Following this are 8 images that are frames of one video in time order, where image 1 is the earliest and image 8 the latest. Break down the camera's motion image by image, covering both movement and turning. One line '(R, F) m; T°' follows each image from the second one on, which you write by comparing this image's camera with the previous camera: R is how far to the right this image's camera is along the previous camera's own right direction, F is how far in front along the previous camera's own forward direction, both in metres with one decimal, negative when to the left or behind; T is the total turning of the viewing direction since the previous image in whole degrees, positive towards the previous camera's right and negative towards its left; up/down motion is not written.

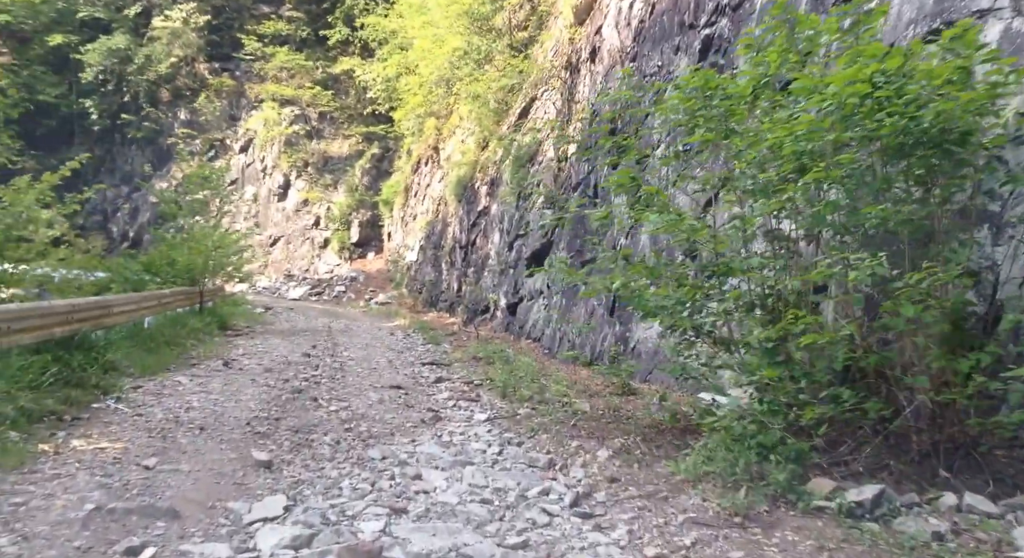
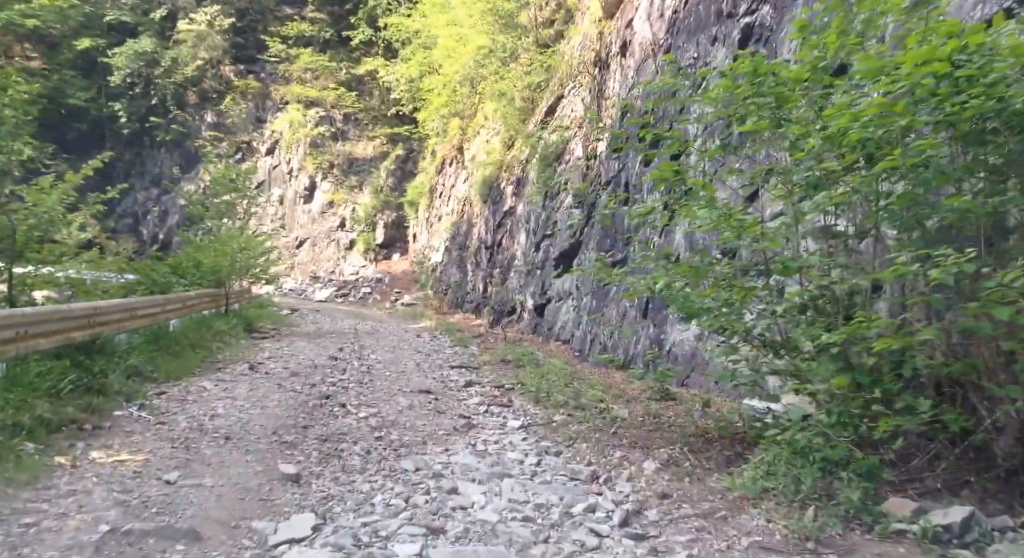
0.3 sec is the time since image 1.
(-0.1, +0.3) m; -2°
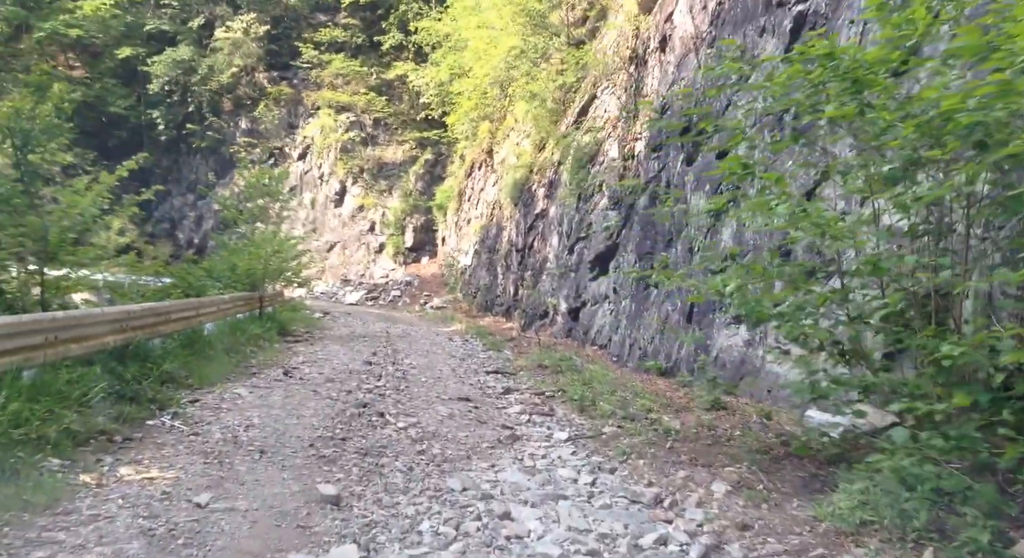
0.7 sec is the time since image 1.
(-0.2, +0.4) m; -2°
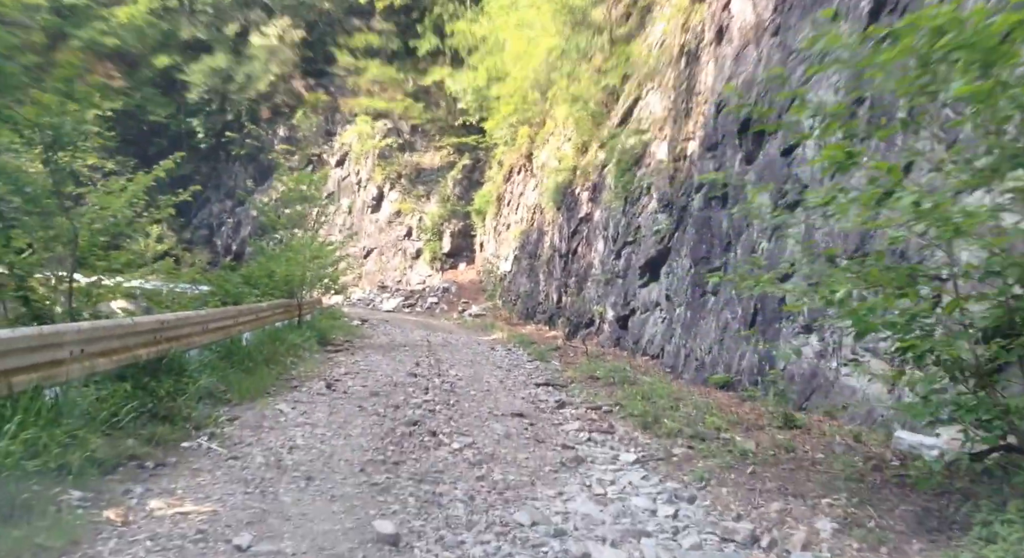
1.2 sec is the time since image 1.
(-0.2, +0.4) m; -3°
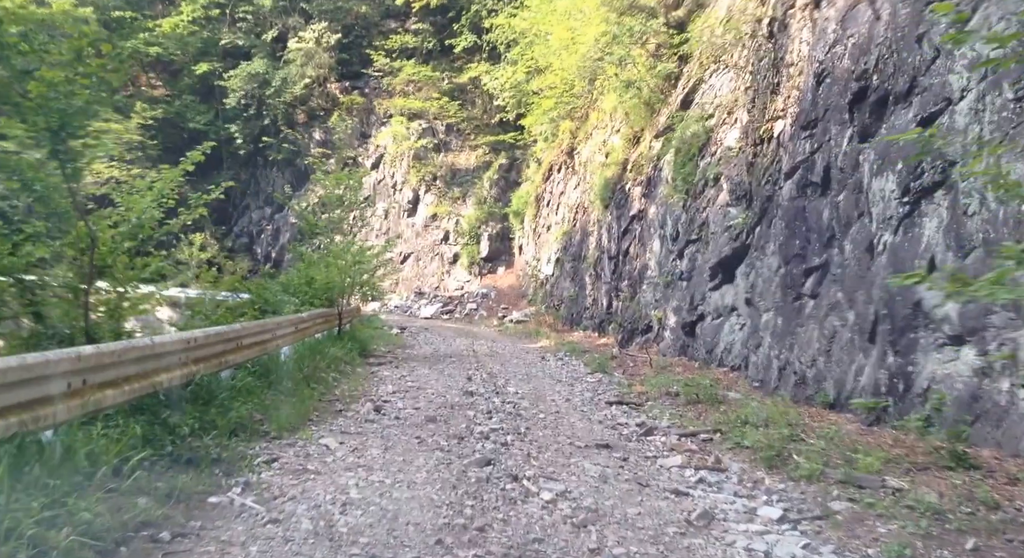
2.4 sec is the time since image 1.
(-0.4, +1.2) m; -3°
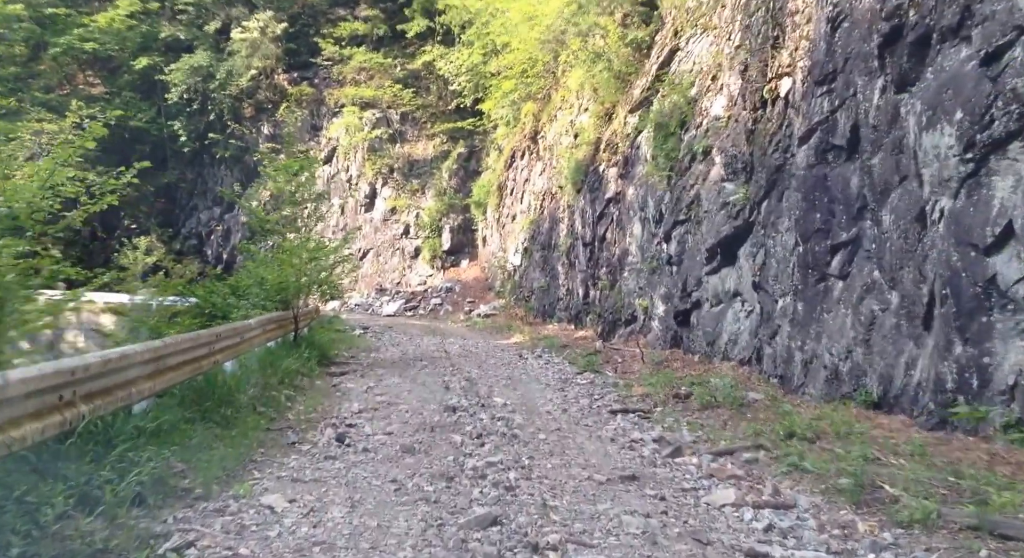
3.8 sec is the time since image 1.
(-0.2, +1.4) m; +3°
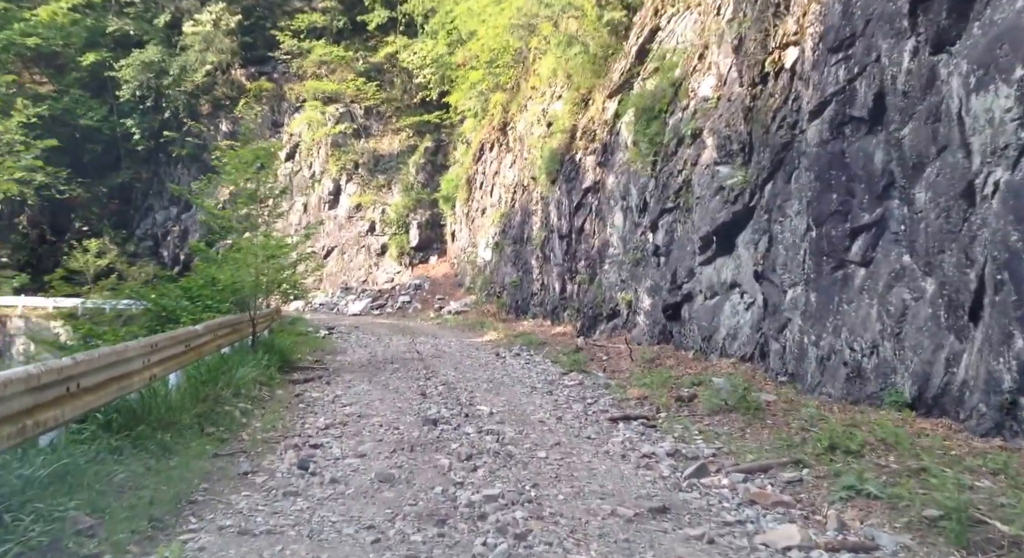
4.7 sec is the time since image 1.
(-0.2, +1.0) m; +3°
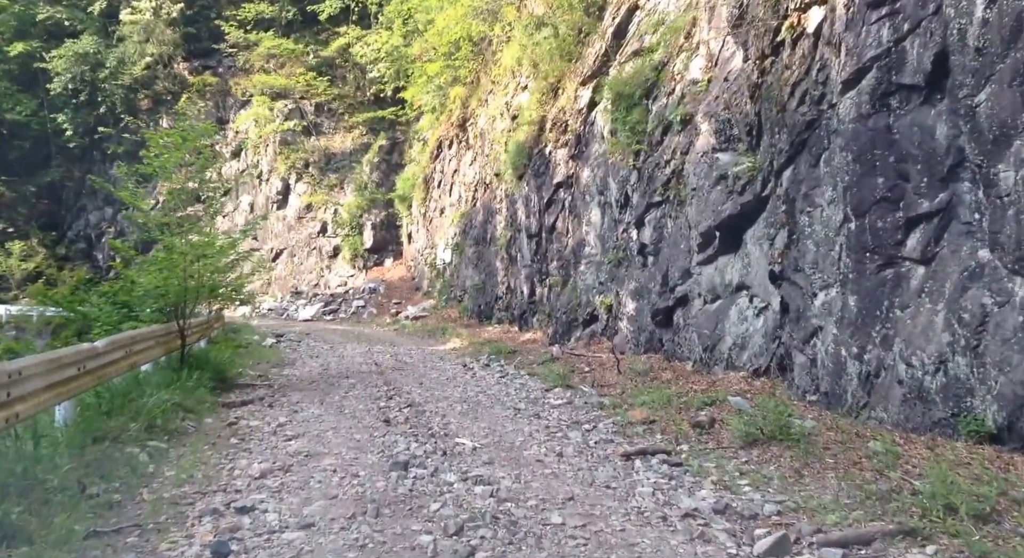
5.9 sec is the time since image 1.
(-0.3, +1.5) m; +4°
